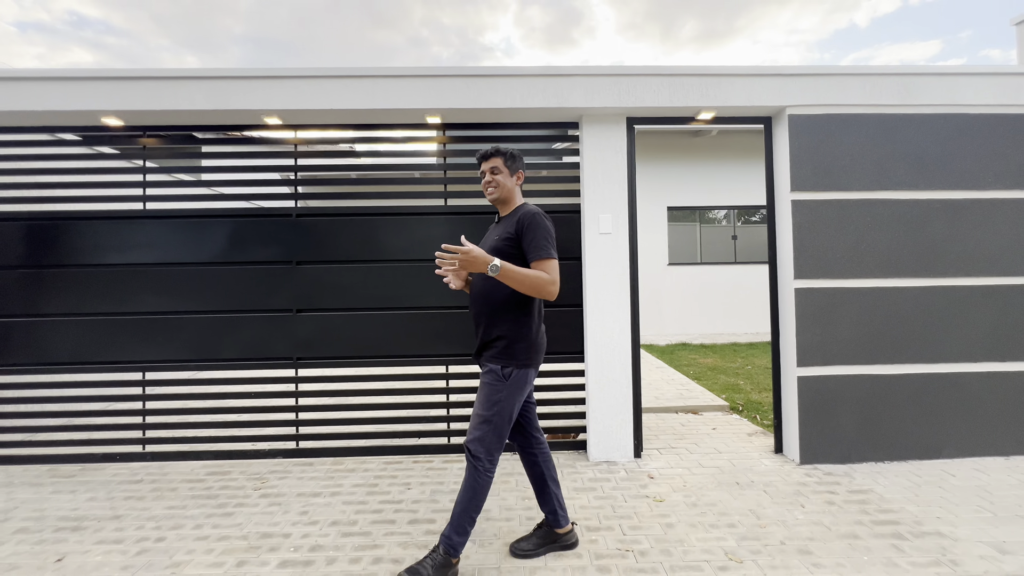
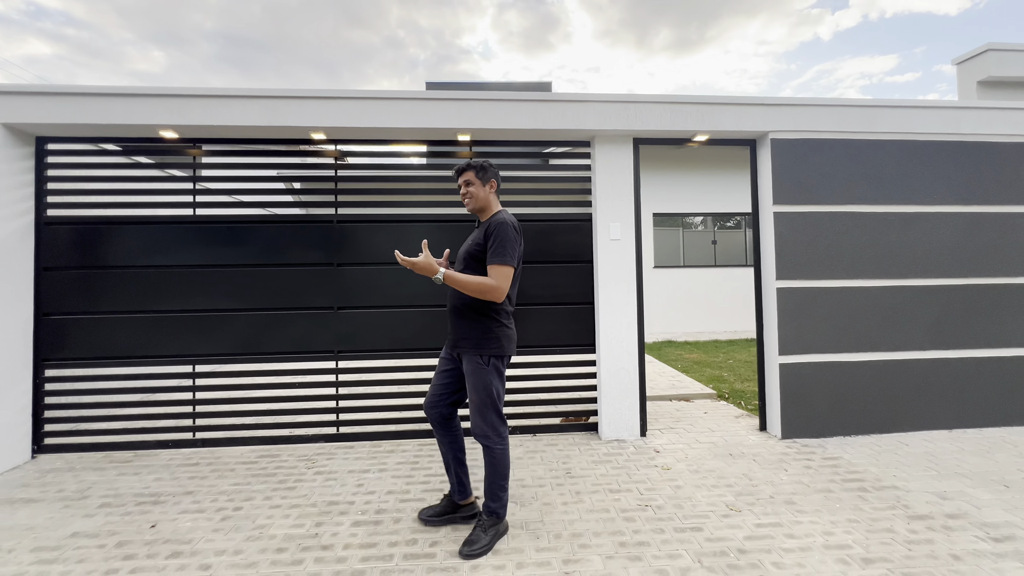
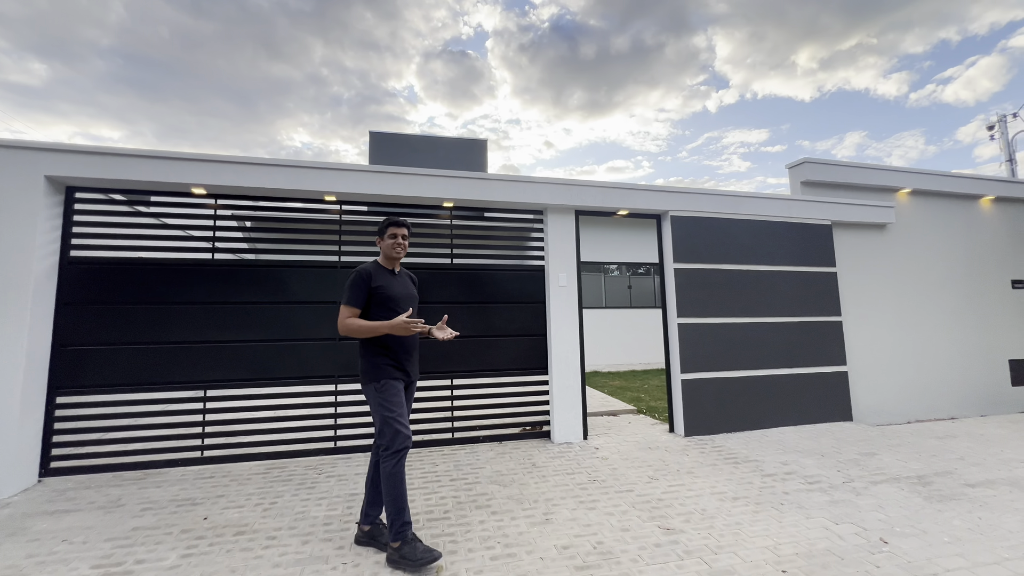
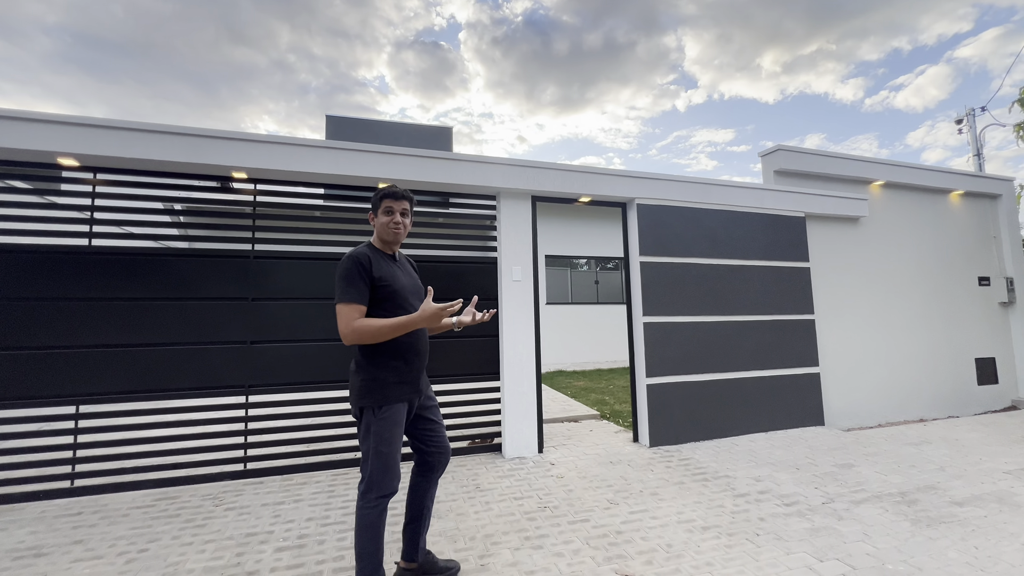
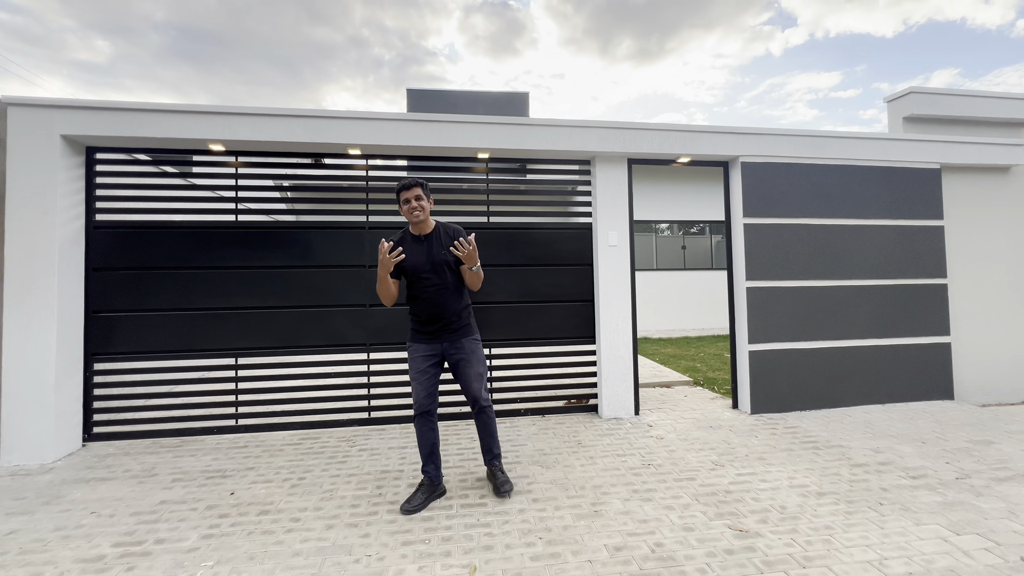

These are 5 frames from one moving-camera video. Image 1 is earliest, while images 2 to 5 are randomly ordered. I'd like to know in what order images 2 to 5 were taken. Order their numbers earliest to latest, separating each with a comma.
2, 5, 3, 4
